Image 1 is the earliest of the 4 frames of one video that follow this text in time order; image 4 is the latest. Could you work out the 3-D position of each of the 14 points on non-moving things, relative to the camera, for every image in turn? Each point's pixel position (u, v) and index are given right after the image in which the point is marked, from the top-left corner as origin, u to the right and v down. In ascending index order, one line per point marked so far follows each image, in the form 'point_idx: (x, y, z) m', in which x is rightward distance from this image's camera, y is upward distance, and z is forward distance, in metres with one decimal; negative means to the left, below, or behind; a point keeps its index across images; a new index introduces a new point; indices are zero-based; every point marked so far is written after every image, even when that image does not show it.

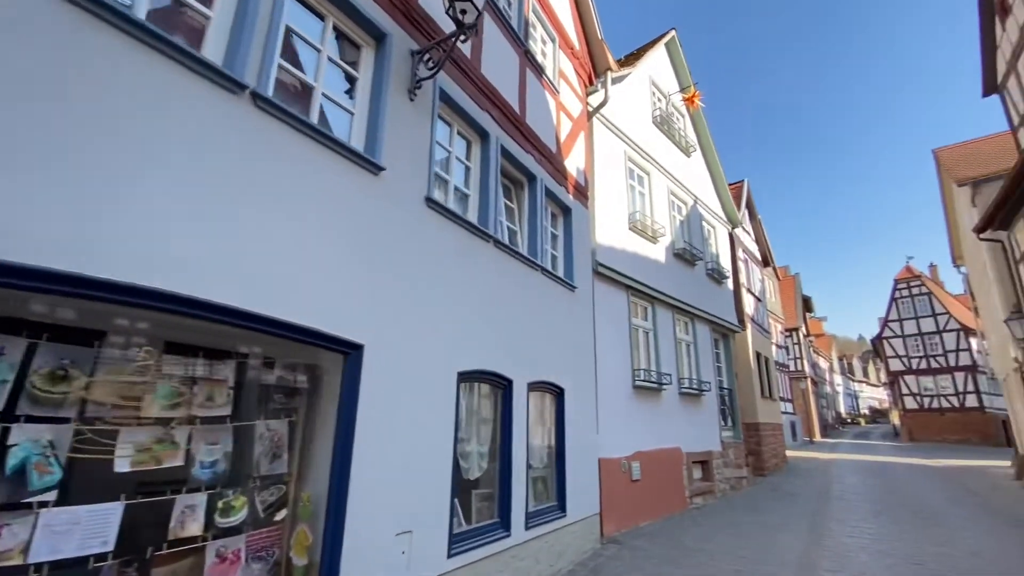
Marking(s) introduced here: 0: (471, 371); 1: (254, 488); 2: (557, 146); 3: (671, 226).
0: (-0.3, -0.7, +4.2) m
1: (-1.5, -1.2, +2.9) m
2: (+0.6, +2.0, +6.6) m
3: (+3.3, +1.3, +10.0) m
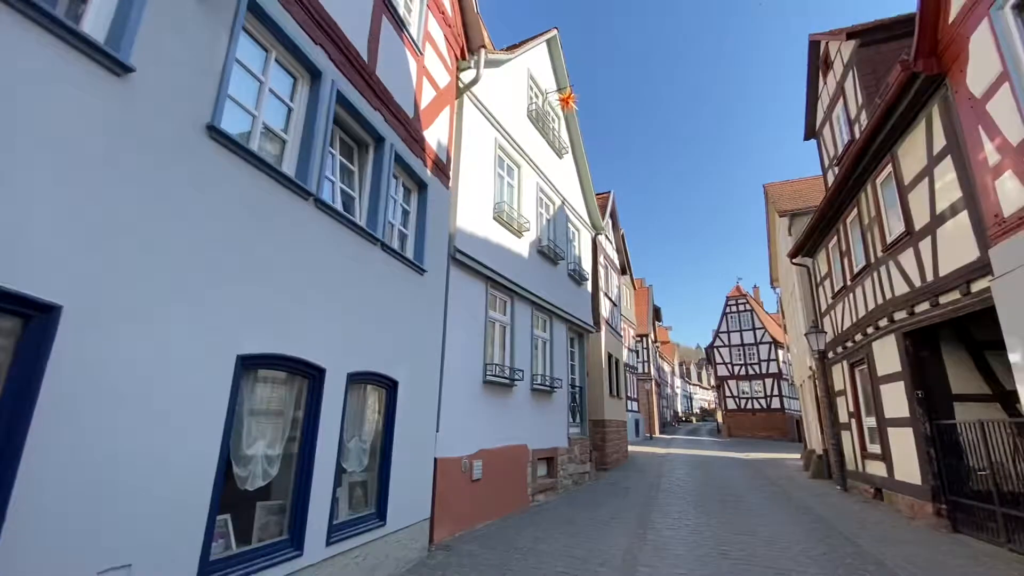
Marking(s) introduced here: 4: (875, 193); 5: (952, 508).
0: (-1.7, -0.5, +3.4) m
1: (-2.6, -0.9, +1.8) m
2: (-1.2, +2.2, +5.9) m
3: (+0.5, +1.4, +9.9) m
4: (+6.5, +1.7, +8.6) m
5: (+6.7, -3.3, +7.3) m
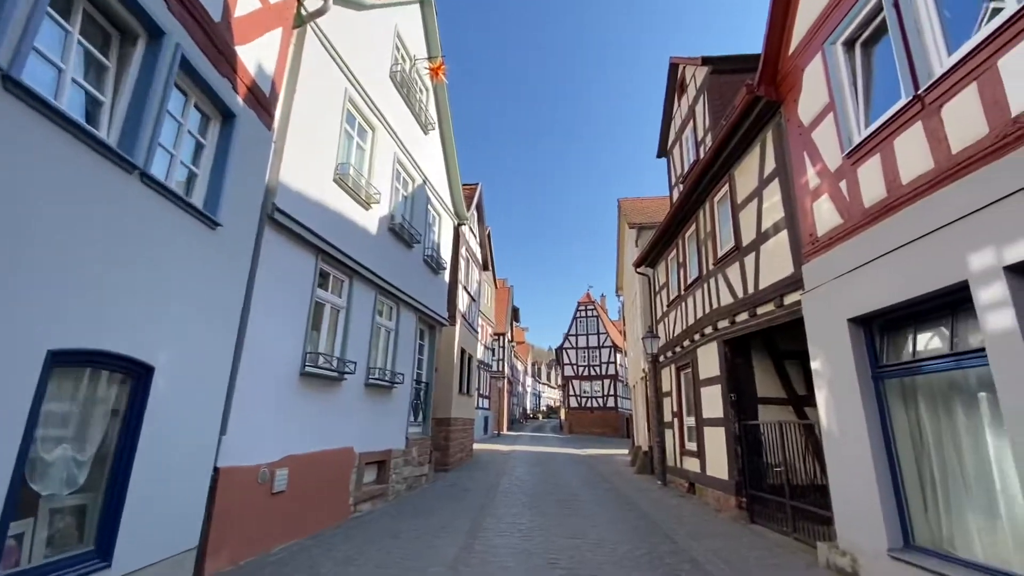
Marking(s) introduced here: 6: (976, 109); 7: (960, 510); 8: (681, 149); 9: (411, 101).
0: (-2.7, -0.1, +1.9) m
1: (-3.2, -0.4, +0.2) m
2: (-2.7, +2.6, +4.5) m
3: (-2.2, +1.7, +8.9) m
4: (+3.9, +1.5, +9.3) m
5: (+4.0, -3.5, +8.0) m
6: (+3.6, +1.4, +3.7) m
7: (+3.9, -1.9, +4.2) m
8: (+4.0, +3.3, +11.3) m
9: (-2.1, +3.9, +9.9) m
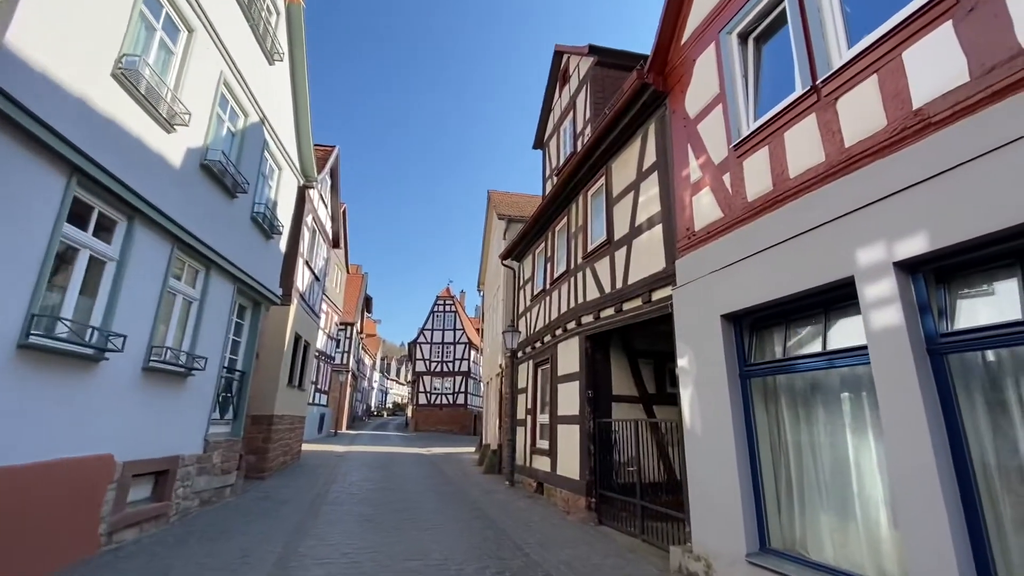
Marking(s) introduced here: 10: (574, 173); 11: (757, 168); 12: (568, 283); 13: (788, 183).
0: (-2.9, +0.4, +0.1) m
1: (-2.8, +0.1, -1.8) m
2: (-3.4, +3.1, +2.6) m
3: (-4.3, +2.3, +6.9) m
4: (+1.4, +1.6, +9.0) m
5: (+1.4, -3.5, +7.8) m
6: (+2.7, +1.4, +3.6) m
7: (+2.6, -1.9, +4.1) m
8: (+1.1, +3.4, +11.0) m
9: (-4.3, +4.5, +7.9) m
10: (+1.2, +2.2, +9.2) m
11: (+2.4, +1.2, +4.7) m
12: (+1.1, +0.1, +9.4) m
13: (+2.5, +0.9, +4.3) m
